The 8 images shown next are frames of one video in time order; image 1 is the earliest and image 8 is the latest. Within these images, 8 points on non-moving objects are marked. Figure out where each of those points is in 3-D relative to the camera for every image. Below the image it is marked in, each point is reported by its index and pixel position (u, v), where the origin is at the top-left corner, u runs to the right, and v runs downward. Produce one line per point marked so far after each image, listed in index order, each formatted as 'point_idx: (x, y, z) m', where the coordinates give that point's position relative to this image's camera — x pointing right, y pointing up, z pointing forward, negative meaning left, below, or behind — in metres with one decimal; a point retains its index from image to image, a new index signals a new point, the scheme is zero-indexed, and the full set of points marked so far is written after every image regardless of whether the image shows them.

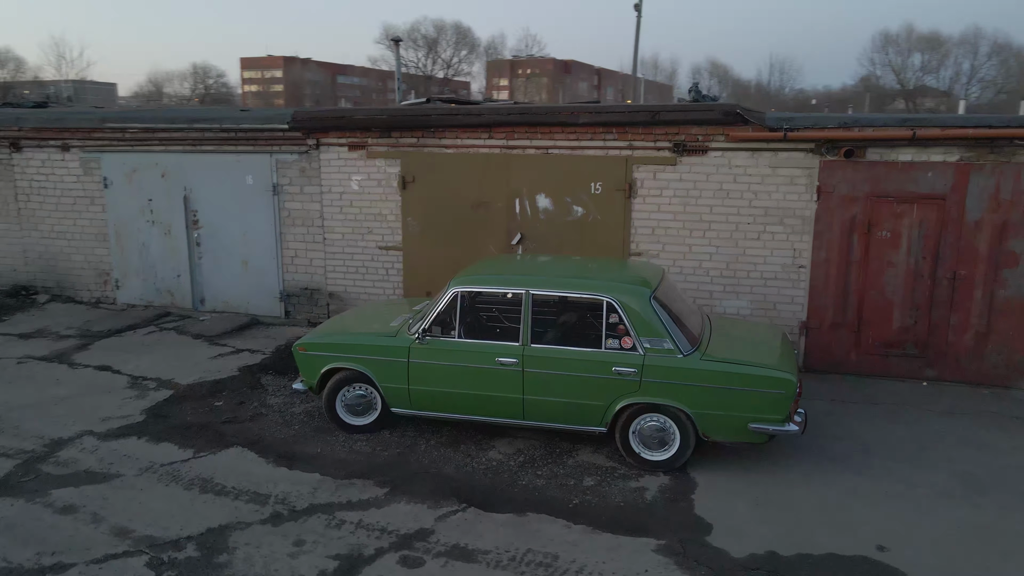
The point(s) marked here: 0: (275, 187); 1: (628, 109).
0: (-2.7, +1.2, +8.6) m
1: (+1.1, +1.7, +7.1) m
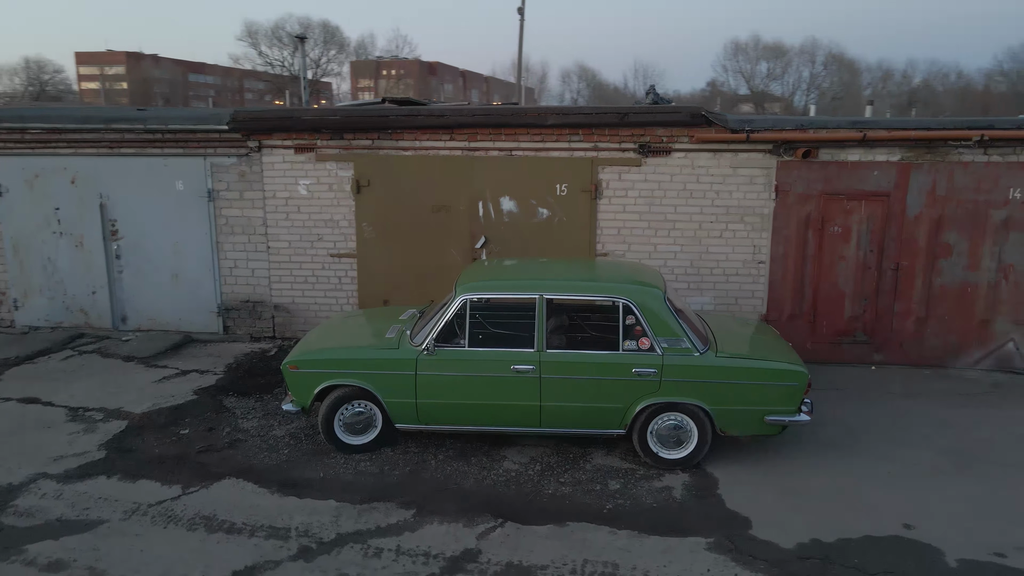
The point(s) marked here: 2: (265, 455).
0: (-3.2, +1.0, +7.9) m
1: (+0.8, +1.7, +7.1) m
2: (-1.8, -1.2, +5.5) m
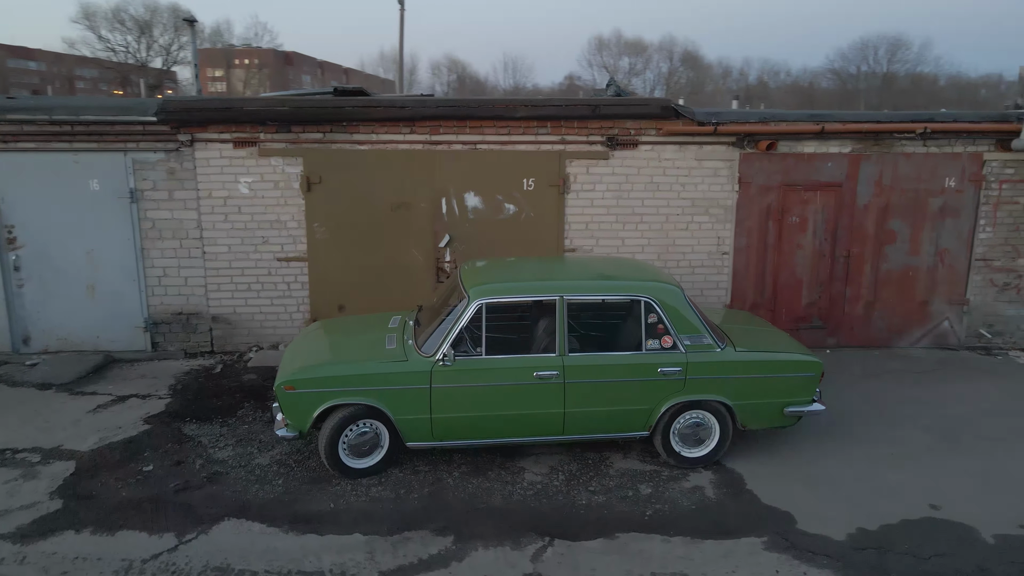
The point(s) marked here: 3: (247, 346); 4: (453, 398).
0: (-3.6, +0.9, +7.0) m
1: (+0.5, +1.7, +6.9) m
2: (-1.7, -1.3, +4.8) m
3: (-2.6, -0.6, +7.4) m
4: (-0.4, -0.7, +4.8) m
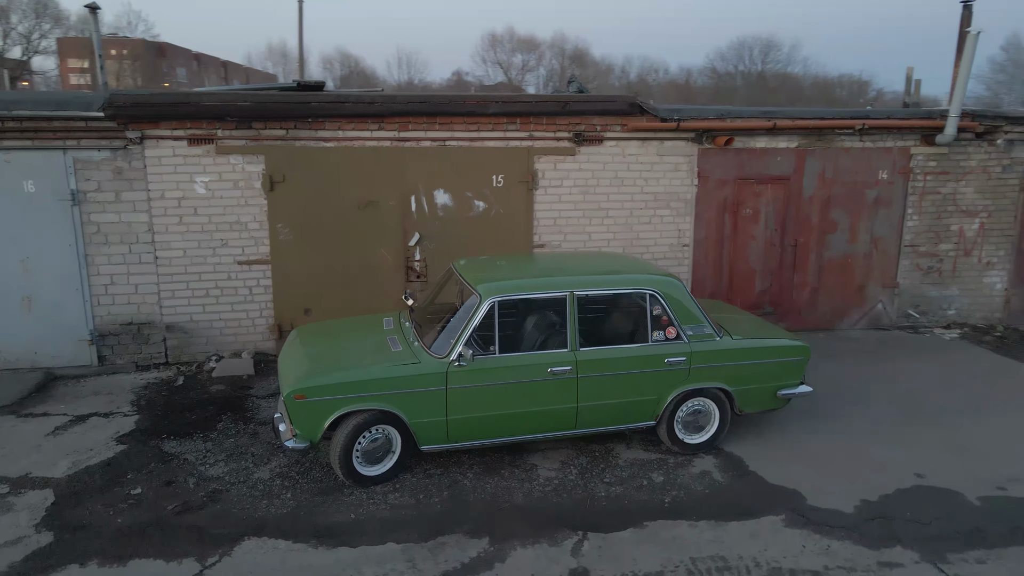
0: (-3.8, +0.8, +6.4) m
1: (+0.2, +1.8, +7.0) m
2: (-1.5, -1.3, +4.6) m
3: (-2.9, -0.6, +7.0) m
4: (-0.3, -0.7, +4.8) m
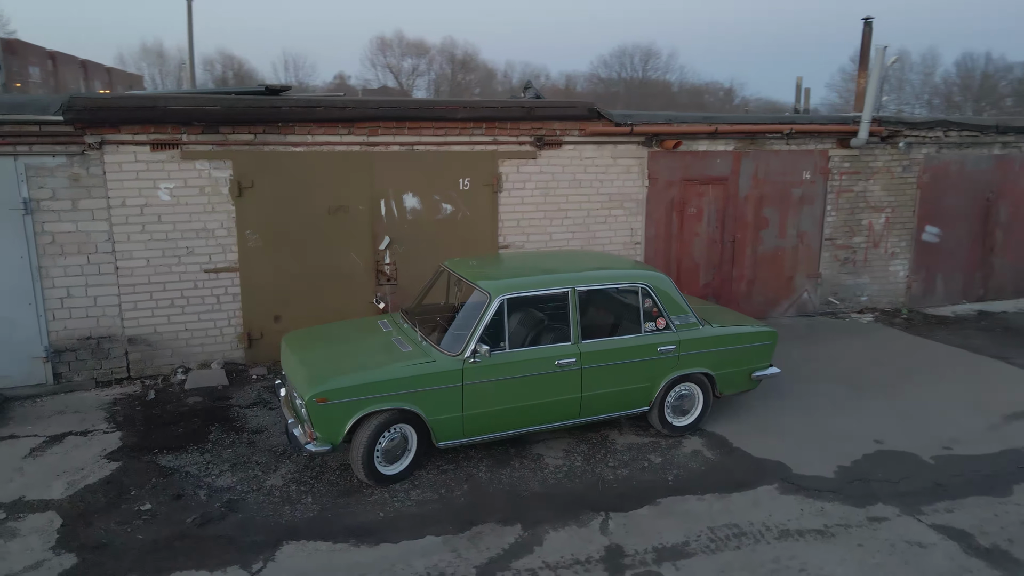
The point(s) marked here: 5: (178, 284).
0: (-4.0, +0.7, +6.1) m
1: (-0.1, +1.8, +7.2) m
2: (-1.4, -1.4, +4.6) m
3: (-3.1, -0.7, +6.7) m
4: (-0.2, -0.7, +5.0) m
5: (-3.0, 0.0, +6.6) m
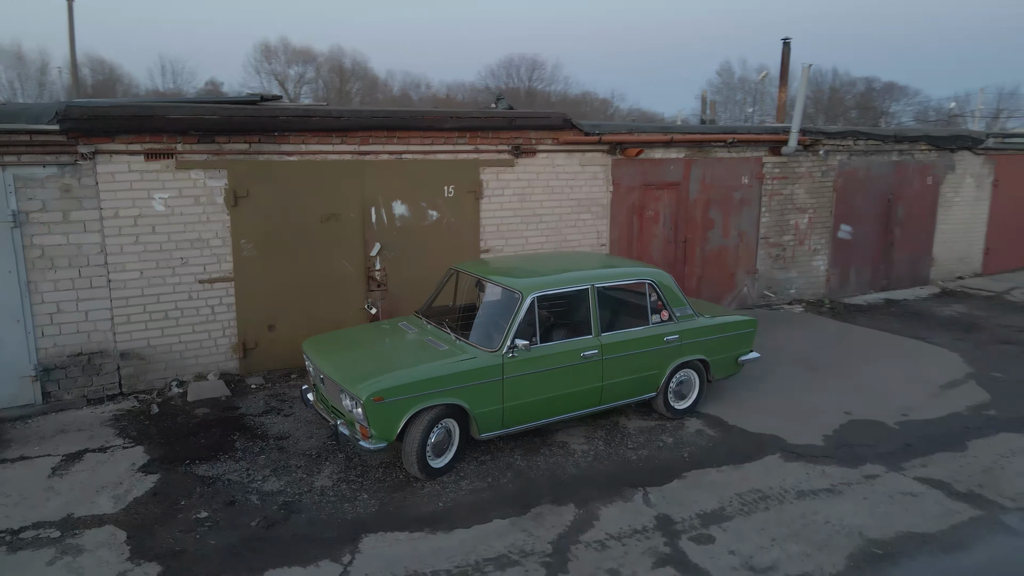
0: (-3.9, +0.6, +5.8) m
1: (-0.3, +1.8, +7.5) m
2: (-1.0, -1.4, +4.7) m
3: (-3.1, -0.8, +6.6) m
4: (+0.1, -0.7, +5.3) m
5: (-3.0, -0.1, +6.5) m
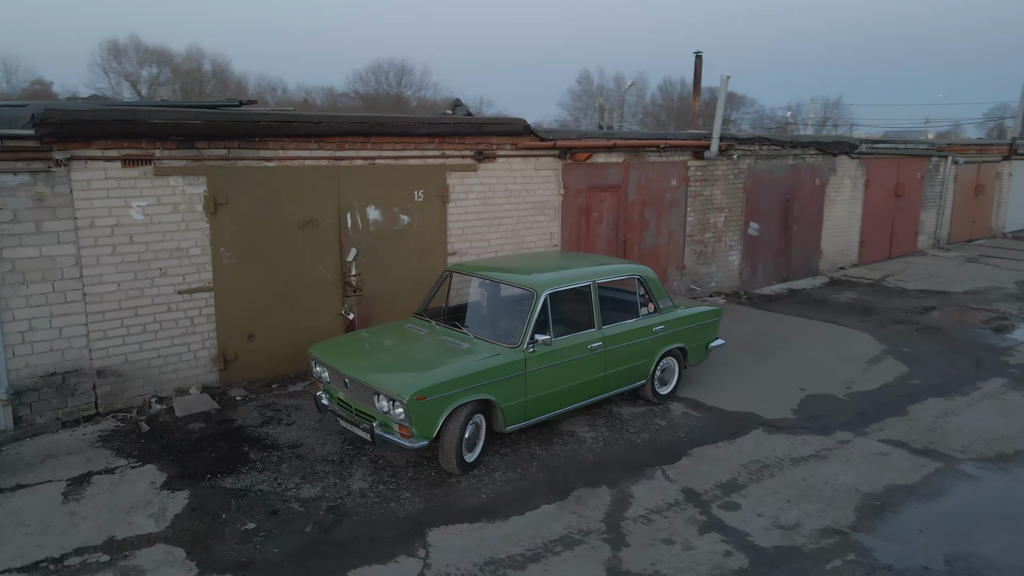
0: (-3.8, +0.4, +5.4) m
1: (-0.6, +1.7, +7.7) m
2: (-0.8, -1.4, +4.8) m
3: (-3.1, -0.9, +6.3) m
4: (+0.2, -0.7, +5.5) m
5: (-3.0, -0.2, +6.2) m
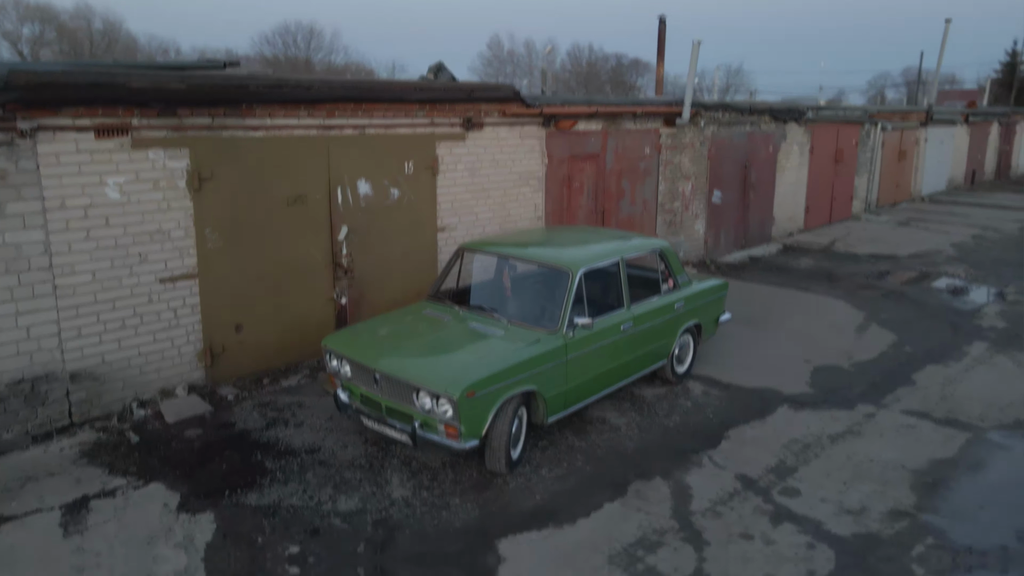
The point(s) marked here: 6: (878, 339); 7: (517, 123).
0: (-3.5, +0.4, +4.5) m
1: (-0.7, +1.9, +7.1) m
2: (-0.4, -1.3, +4.4) m
3: (-2.9, -0.9, +5.6) m
4: (+0.5, -0.6, +5.2) m
5: (-2.8, -0.1, +5.5) m
6: (+3.9, -0.5, +8.0) m
7: (+0.1, +1.8, +8.2) m
